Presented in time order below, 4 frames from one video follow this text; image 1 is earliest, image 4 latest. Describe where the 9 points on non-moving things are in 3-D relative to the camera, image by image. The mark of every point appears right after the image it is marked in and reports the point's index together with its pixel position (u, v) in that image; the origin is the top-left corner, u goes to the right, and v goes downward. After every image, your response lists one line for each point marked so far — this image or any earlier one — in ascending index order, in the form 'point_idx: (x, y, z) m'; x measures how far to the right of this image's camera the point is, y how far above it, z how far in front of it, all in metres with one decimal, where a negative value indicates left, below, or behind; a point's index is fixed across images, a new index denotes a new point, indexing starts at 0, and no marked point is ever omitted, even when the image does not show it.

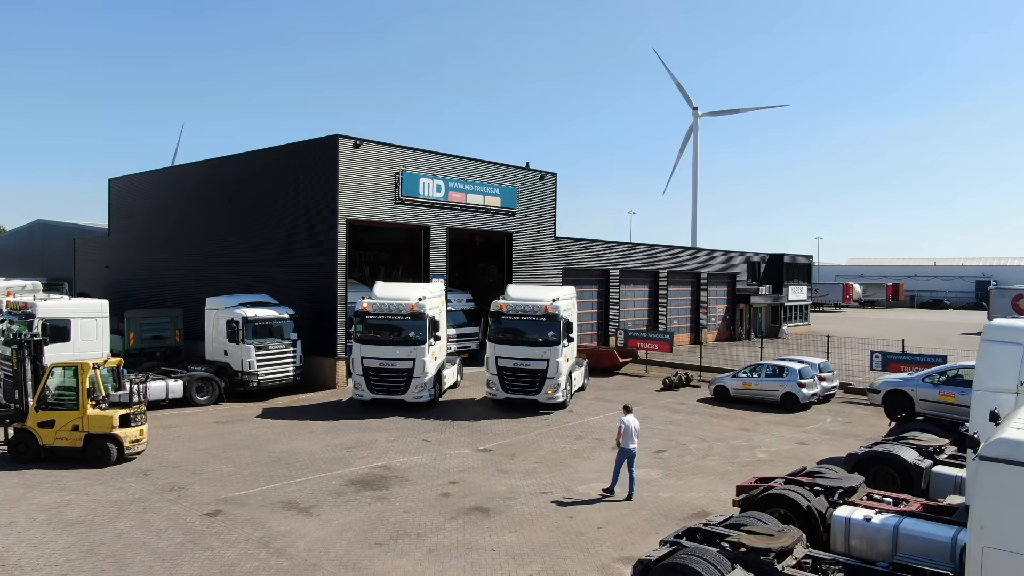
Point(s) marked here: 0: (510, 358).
0: (0.0, -1.6, +14.7) m
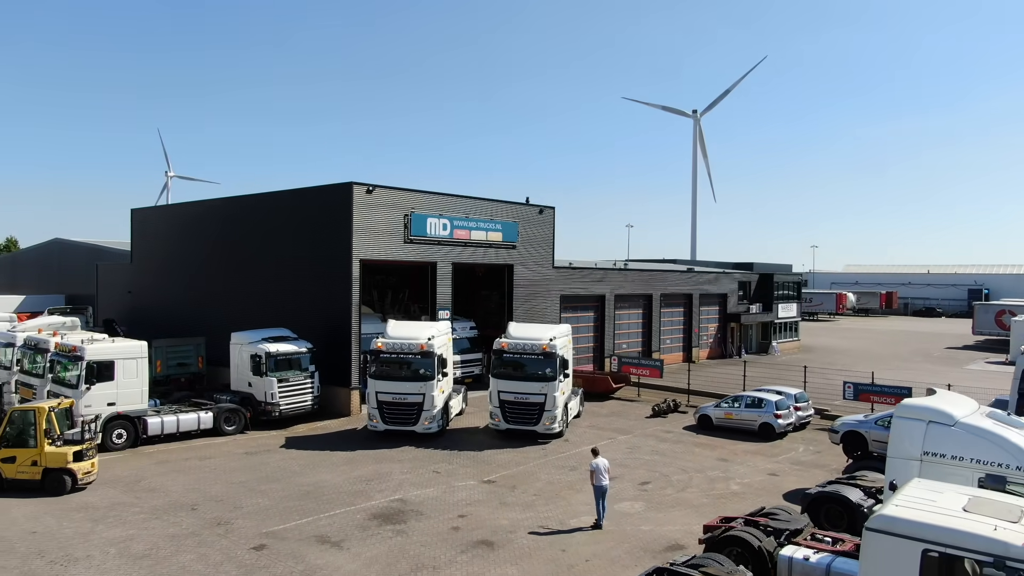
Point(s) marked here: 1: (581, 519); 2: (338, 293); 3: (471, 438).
0: (0.0, -2.5, +16.2) m
1: (+1.1, -3.8, +11.1) m
2: (-5.0, -0.1, +19.2) m
3: (-1.0, -3.7, +16.6) m
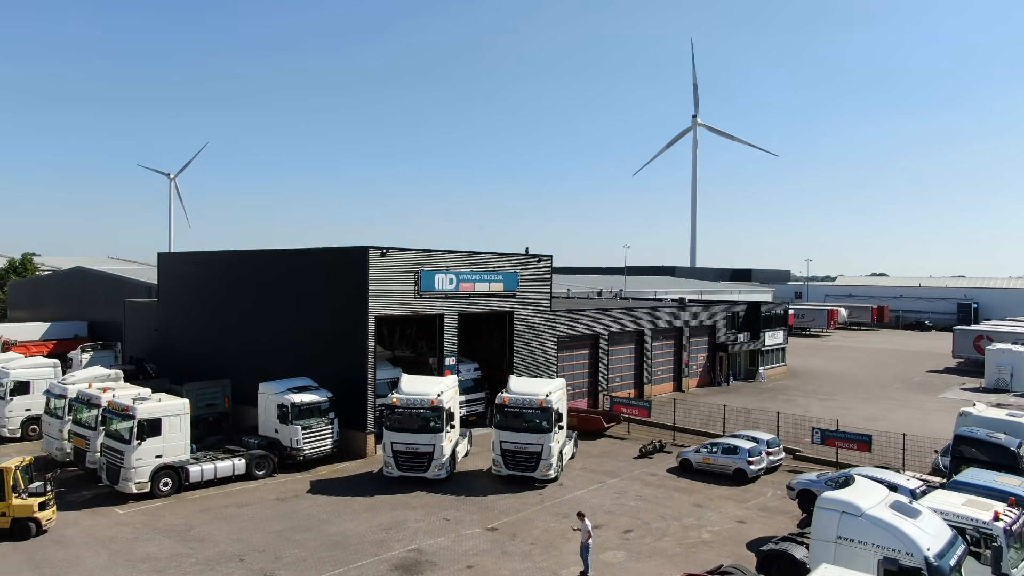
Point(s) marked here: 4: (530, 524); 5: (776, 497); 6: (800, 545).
0: (0.0, -4.2, +18.1) m
1: (+1.1, -5.5, +13.1) m
2: (-5.0, -1.8, +21.2) m
3: (-1.0, -5.3, +18.5) m
4: (+0.4, -5.4, +15.6) m
5: (+6.8, -5.4, +17.4) m
6: (+5.3, -4.7, +12.3) m
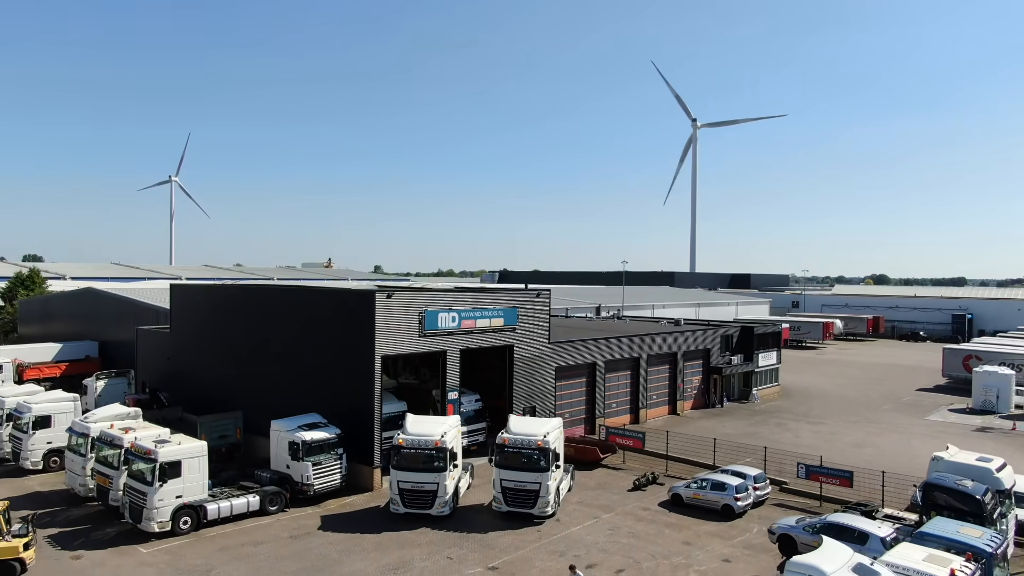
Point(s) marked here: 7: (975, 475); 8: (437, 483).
0: (0.0, -5.5, +19.2) m
1: (+1.1, -6.8, +14.1) m
2: (-5.0, -3.1, +22.2) m
3: (-1.0, -6.6, +19.6) m
4: (+0.4, -6.8, +16.6) m
5: (+6.8, -6.7, +18.5) m
6: (+5.3, -6.0, +13.4) m
7: (+11.3, -4.6, +16.4) m
8: (-2.1, -5.5, +19.0) m
